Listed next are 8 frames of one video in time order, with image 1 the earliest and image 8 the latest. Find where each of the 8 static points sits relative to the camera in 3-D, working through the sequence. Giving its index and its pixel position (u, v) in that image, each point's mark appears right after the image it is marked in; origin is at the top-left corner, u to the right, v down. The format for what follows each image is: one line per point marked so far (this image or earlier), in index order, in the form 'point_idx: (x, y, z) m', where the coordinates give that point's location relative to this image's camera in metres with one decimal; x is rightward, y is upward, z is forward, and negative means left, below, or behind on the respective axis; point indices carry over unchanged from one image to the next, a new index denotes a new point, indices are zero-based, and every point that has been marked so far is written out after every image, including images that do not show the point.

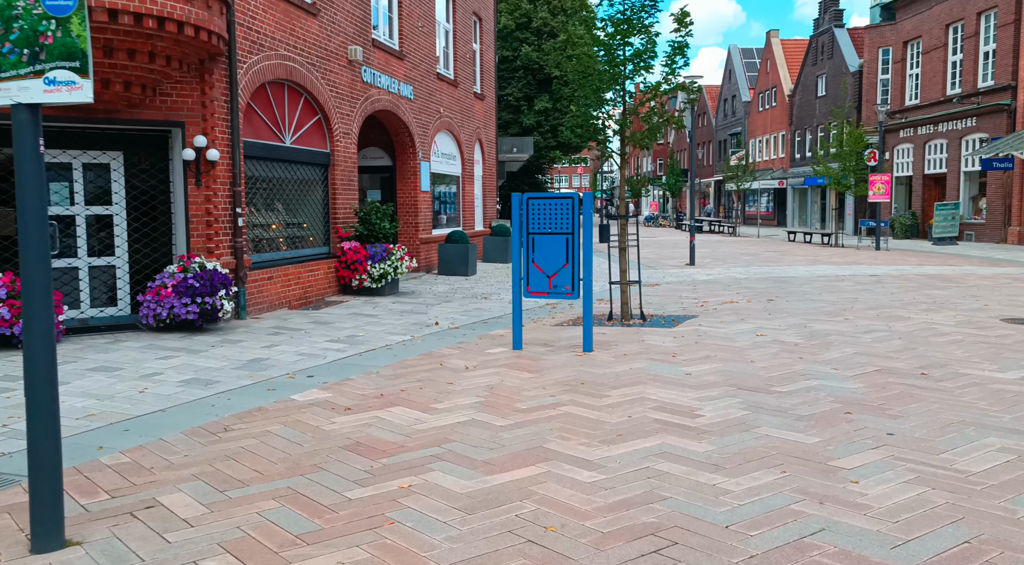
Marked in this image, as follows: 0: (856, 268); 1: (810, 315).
0: (+7.7, +0.3, +18.7) m
1: (+3.7, -0.4, +10.5) m
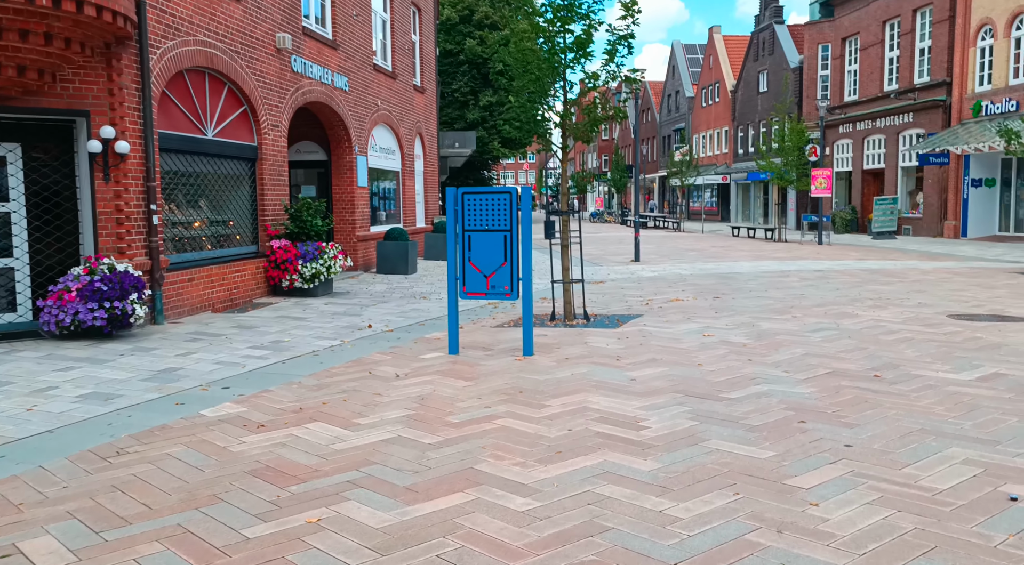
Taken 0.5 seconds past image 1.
0: (+6.4, +0.4, +18.6) m
1: (+3.0, -0.4, +10.2) m
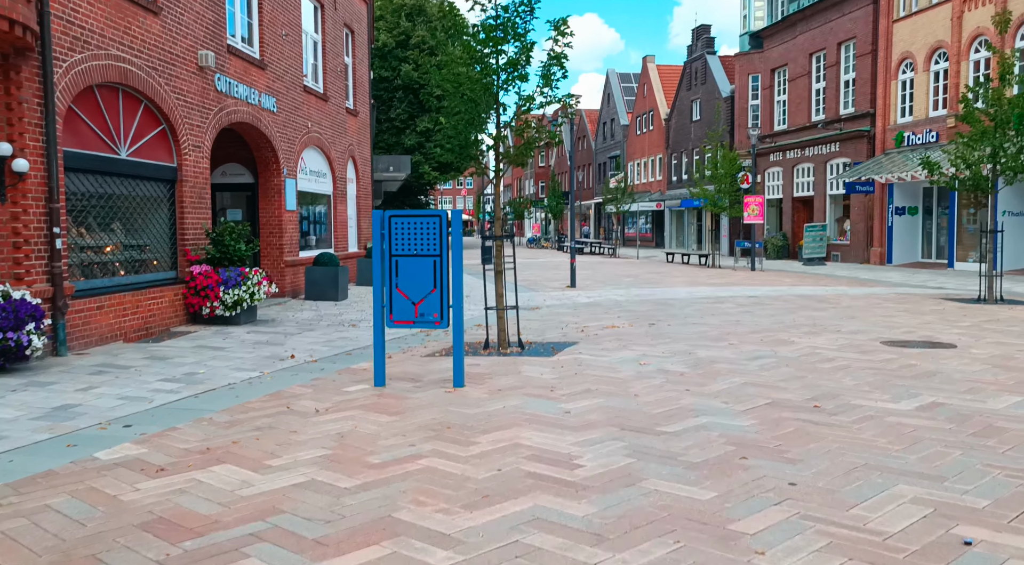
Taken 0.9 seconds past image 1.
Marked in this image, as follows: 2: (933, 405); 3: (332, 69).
0: (+5.0, -0.1, +18.7) m
1: (+2.2, -0.7, +10.0) m
2: (+3.1, -0.9, +6.2) m
3: (-4.2, +5.0, +19.5) m
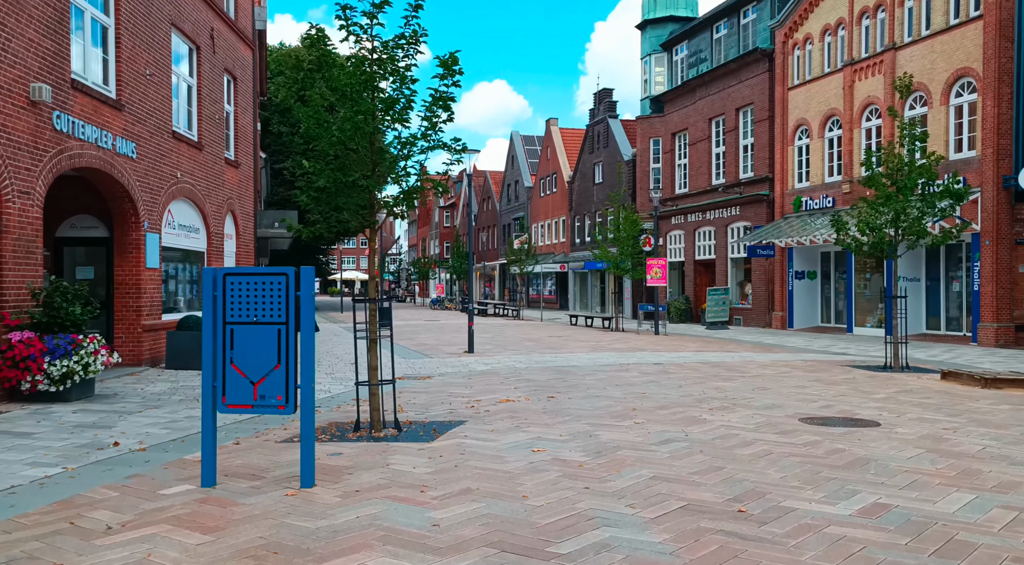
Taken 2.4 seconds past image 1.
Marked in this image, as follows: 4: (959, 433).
0: (+2.7, -1.5, +17.8) m
1: (+0.9, -1.5, +8.8) m
2: (+2.2, -1.4, +5.1) m
3: (-6.5, +3.6, +17.9) m
4: (+4.3, -1.5, +8.0) m
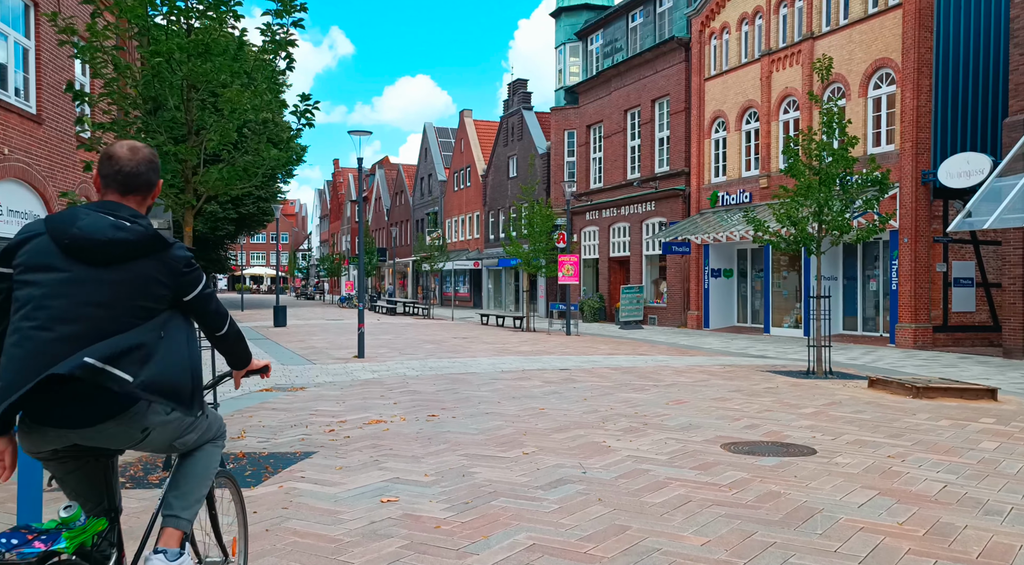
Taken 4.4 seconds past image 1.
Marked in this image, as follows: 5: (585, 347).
0: (+0.6, -1.5, +16.2) m
1: (-0.3, -1.4, +7.1) m
2: (+1.4, -1.4, +3.6) m
3: (-8.6, +3.7, +15.5) m
4: (+3.2, -1.4, +6.7) m
5: (+1.7, -1.5, +19.8) m
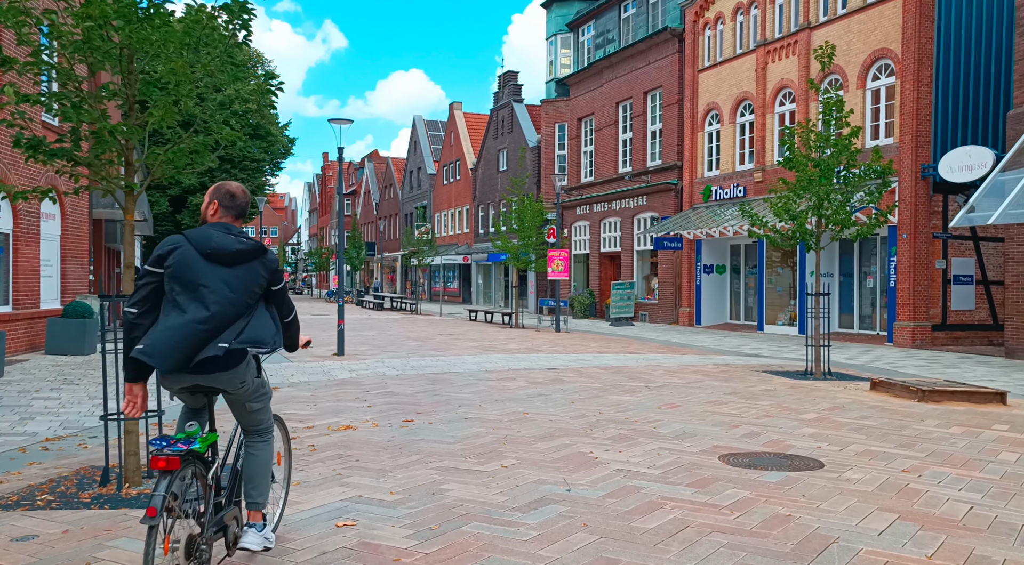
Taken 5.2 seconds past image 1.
0: (+0.3, -1.4, +15.6) m
1: (-0.5, -1.4, +6.5) m
2: (+1.3, -1.4, +2.9) m
3: (-8.8, +3.8, +14.7) m
4: (+3.0, -1.4, +6.0) m
5: (+1.4, -1.4, +19.2) m
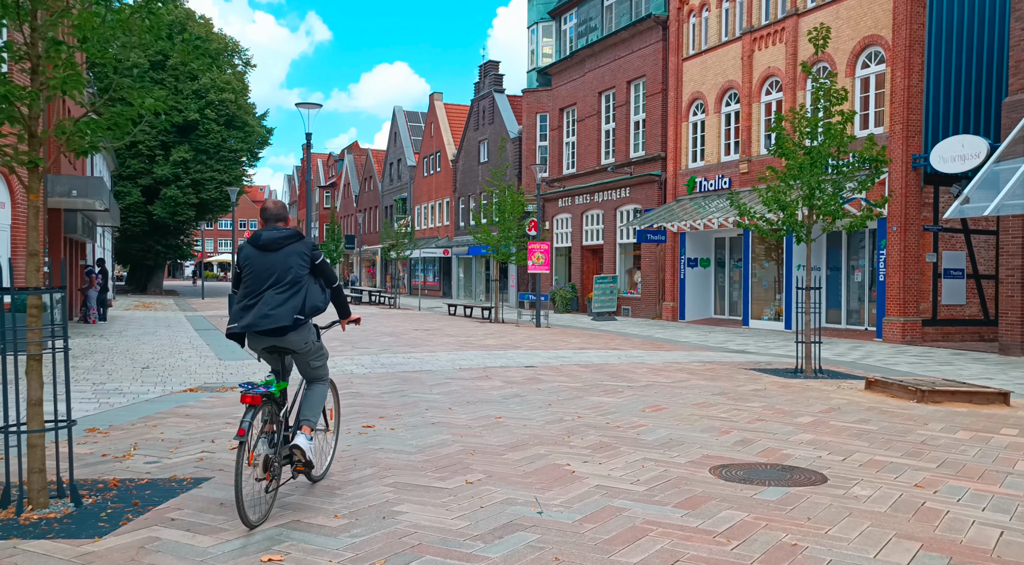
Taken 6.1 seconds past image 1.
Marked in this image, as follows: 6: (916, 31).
0: (-0.1, -1.3, +14.9) m
1: (-0.7, -1.3, +5.7) m
2: (+1.1, -1.3, +2.2) m
3: (-9.2, +3.9, +13.8) m
4: (+2.8, -1.4, +5.4) m
5: (+0.9, -1.3, +18.5) m
6: (+8.6, +5.4, +17.8) m
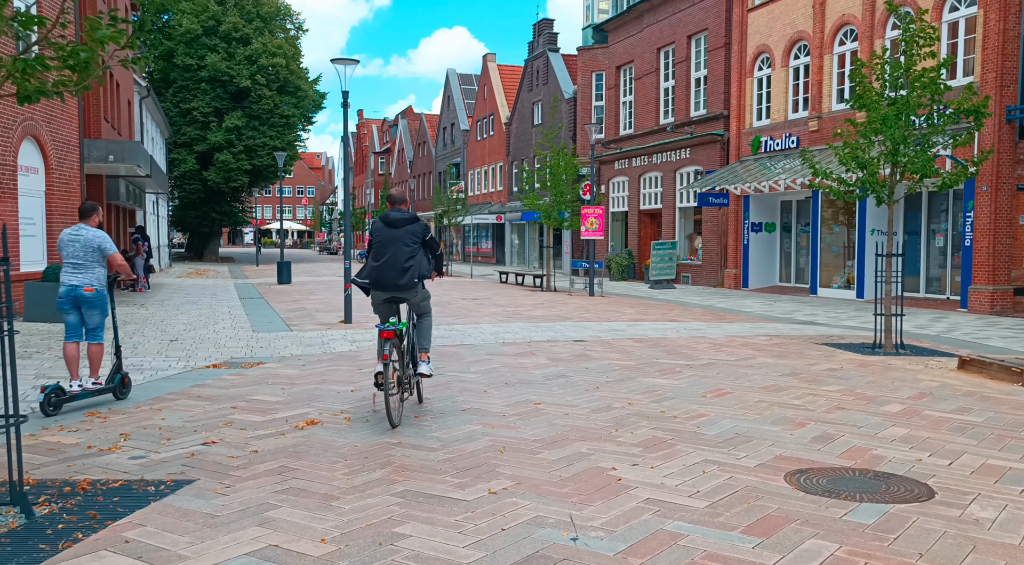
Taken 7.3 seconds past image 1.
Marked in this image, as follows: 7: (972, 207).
0: (+0.7, -0.7, +13.9) m
1: (-0.5, -1.2, +4.8) m
2: (+1.0, -1.3, +1.2) m
3: (-8.4, +4.4, +13.2) m
4: (+2.9, -1.2, +4.2) m
5: (+2.0, -0.6, +17.4) m
6: (+9.6, +6.0, +15.9) m
7: (+9.2, +1.5, +16.7) m
